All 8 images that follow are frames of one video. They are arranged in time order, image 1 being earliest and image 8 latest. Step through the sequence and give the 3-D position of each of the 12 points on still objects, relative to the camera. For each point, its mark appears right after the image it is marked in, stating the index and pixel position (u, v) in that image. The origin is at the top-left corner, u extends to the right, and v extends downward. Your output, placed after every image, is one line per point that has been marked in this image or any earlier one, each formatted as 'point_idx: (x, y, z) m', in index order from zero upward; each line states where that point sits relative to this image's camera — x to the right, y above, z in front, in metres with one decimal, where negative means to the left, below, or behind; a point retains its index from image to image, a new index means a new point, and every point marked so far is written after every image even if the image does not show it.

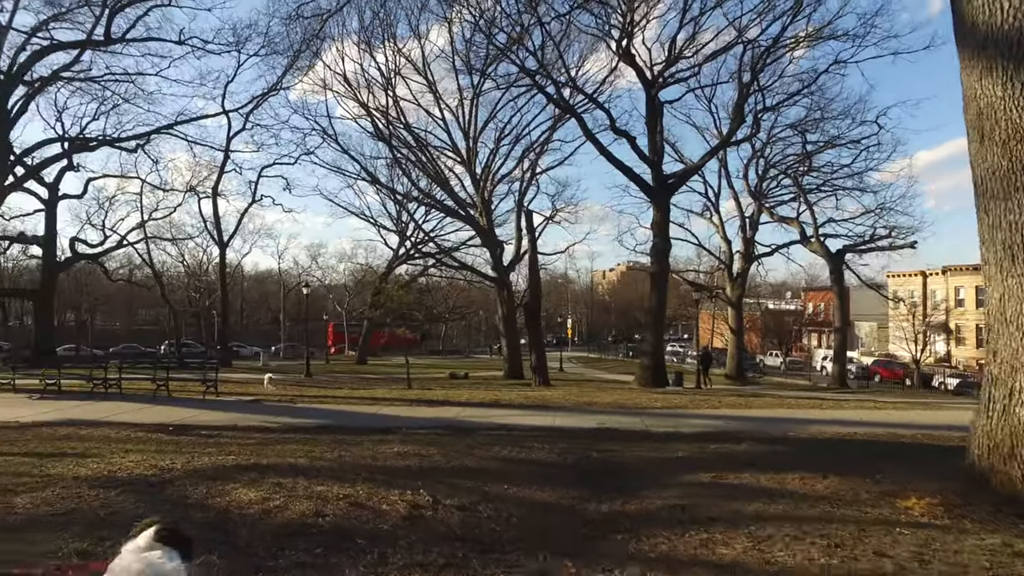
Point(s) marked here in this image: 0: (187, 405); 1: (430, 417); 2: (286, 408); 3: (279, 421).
0: (-7.0, -2.5, +17.3) m
1: (-1.5, -2.3, +14.2) m
2: (-4.7, -2.5, +16.9) m
3: (-4.1, -2.3, +14.1) m
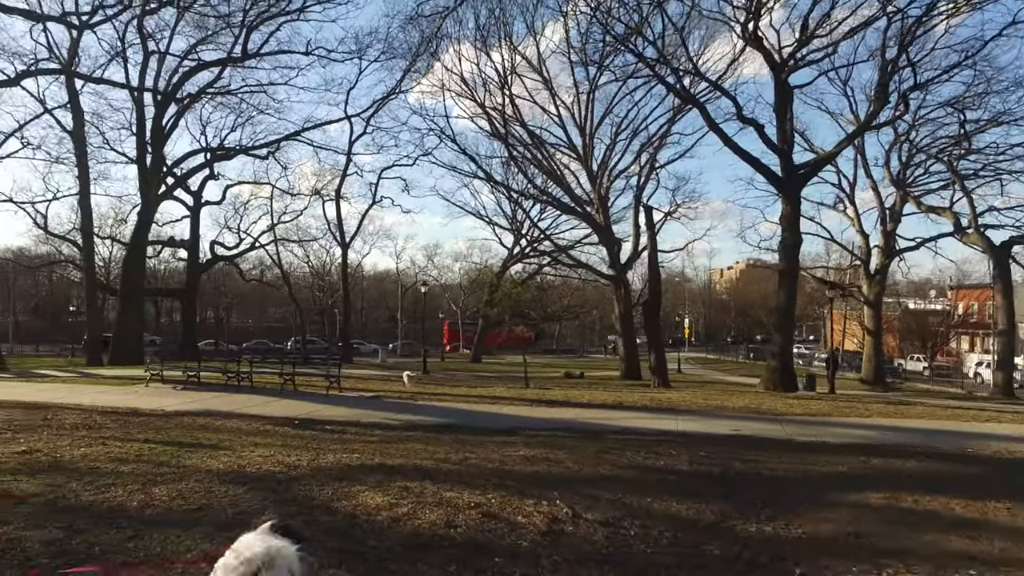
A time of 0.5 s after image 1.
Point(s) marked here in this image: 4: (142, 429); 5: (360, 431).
0: (-4.4, -2.4, +17.6) m
1: (+0.6, -2.3, +13.8) m
2: (-2.2, -2.4, +16.8) m
3: (-2.0, -2.3, +14.0) m
4: (-5.2, -2.0, +11.5) m
5: (-2.2, -2.1, +11.7) m
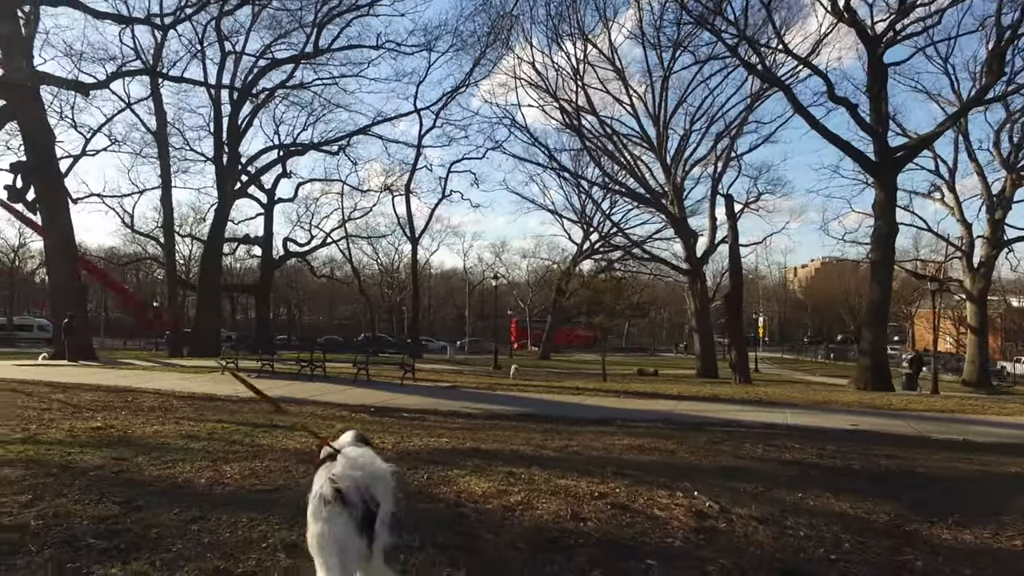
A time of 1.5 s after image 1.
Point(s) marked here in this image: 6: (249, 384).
0: (-2.6, -2.1, +17.0) m
1: (+2.0, -2.0, +12.8) m
2: (-0.5, -2.1, +16.0) m
3: (-0.5, -1.9, +13.2) m
4: (-4.0, -1.7, +11.0) m
5: (-1.0, -1.8, +10.9) m
6: (-5.6, -2.0, +17.3) m
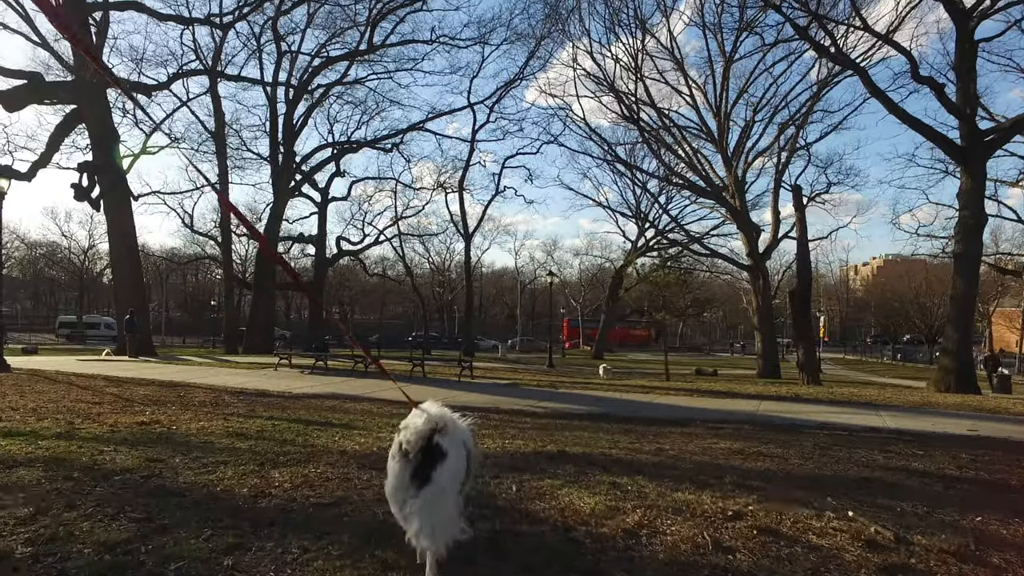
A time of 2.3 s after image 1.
0: (-1.4, -1.9, +16.3) m
1: (+3.0, -1.8, +11.8) m
2: (+0.7, -2.0, +15.2) m
3: (+0.5, -1.8, +12.4) m
4: (-3.1, -1.5, +10.3) m
5: (-0.1, -1.6, +10.1) m
6: (-4.3, -1.9, +16.8) m
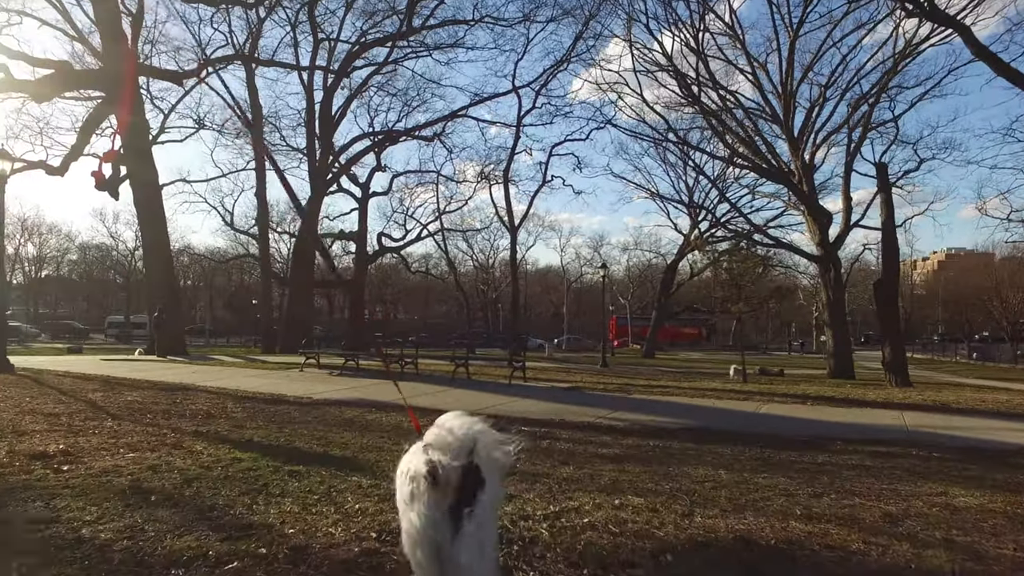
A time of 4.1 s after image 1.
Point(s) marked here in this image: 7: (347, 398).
0: (-0.3, -1.7, +13.7) m
1: (+3.8, -1.5, +8.9) m
2: (+1.7, -1.7, +12.5) m
3: (+1.3, -1.5, +9.7) m
4: (-2.3, -1.3, +7.8) m
5: (+0.6, -1.4, +7.4) m
6: (-3.3, -1.7, +14.3) m
7: (-2.3, -1.5, +11.3) m
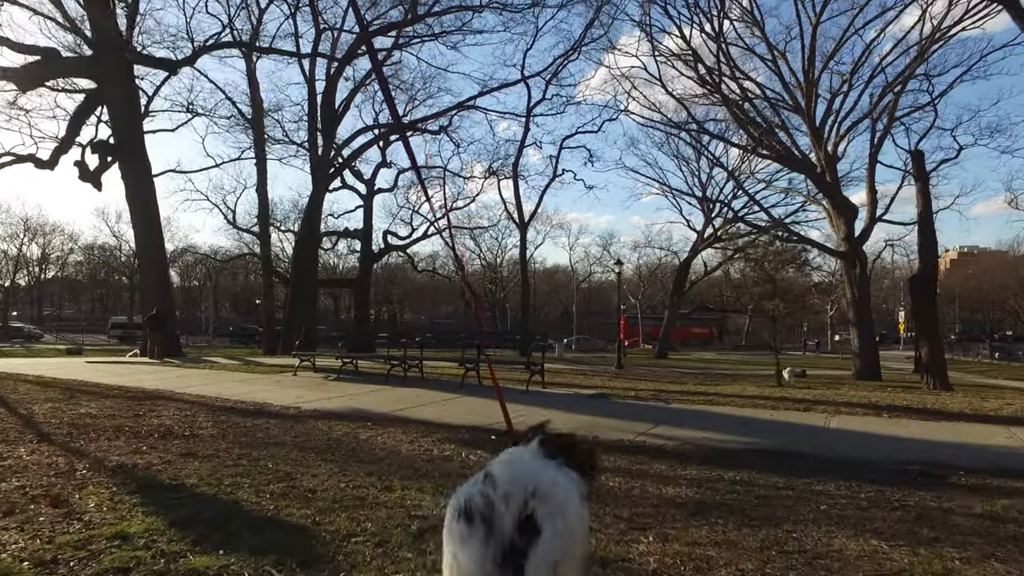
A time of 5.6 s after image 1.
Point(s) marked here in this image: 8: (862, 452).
0: (-0.1, -1.6, +11.9) m
1: (+4.0, -1.4, +7.2) m
2: (+1.9, -1.6, +10.7) m
3: (+1.5, -1.4, +7.9) m
4: (-2.1, -1.2, +6.1) m
5: (+0.8, -1.3, +5.7) m
6: (-3.0, -1.6, +12.6) m
7: (-2.1, -1.5, +9.6) m
8: (+3.4, -1.4, +7.6) m
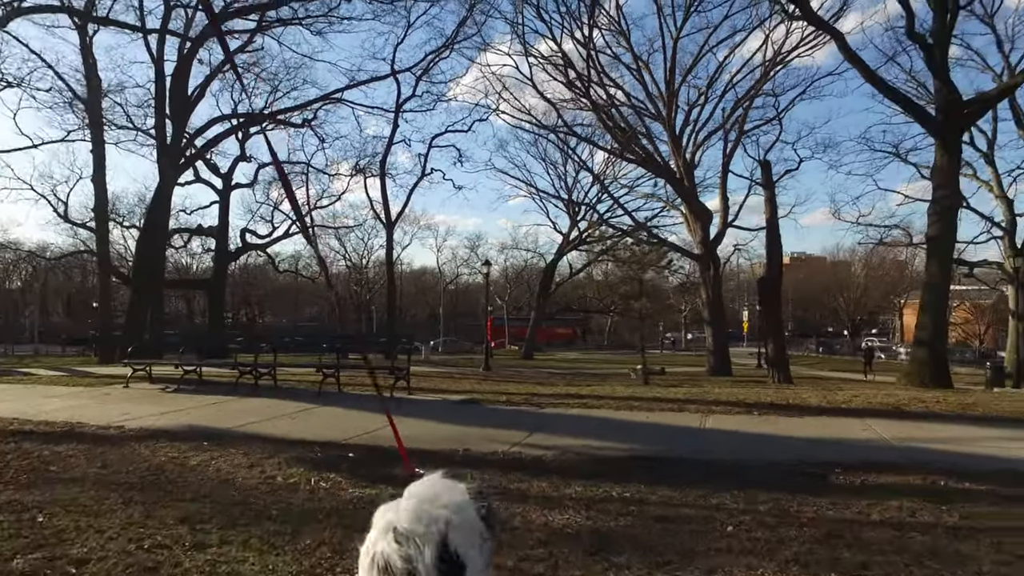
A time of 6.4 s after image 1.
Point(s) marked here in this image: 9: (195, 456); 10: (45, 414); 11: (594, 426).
0: (-1.9, -1.6, +11.0) m
1: (+2.9, -1.4, +7.0) m
2: (+0.2, -1.6, +10.1) m
3: (+0.3, -1.4, +7.3) m
4: (-3.0, -1.2, +4.9) m
5: (0.0, -1.2, +5.0) m
6: (-4.9, -1.6, +11.2) m
7: (-3.5, -1.4, +8.3) m
8: (+2.2, -1.4, +7.2) m
9: (-2.4, -1.3, +6.0) m
10: (-5.7, -1.6, +9.9) m
11: (+1.0, -1.5, +8.7) m
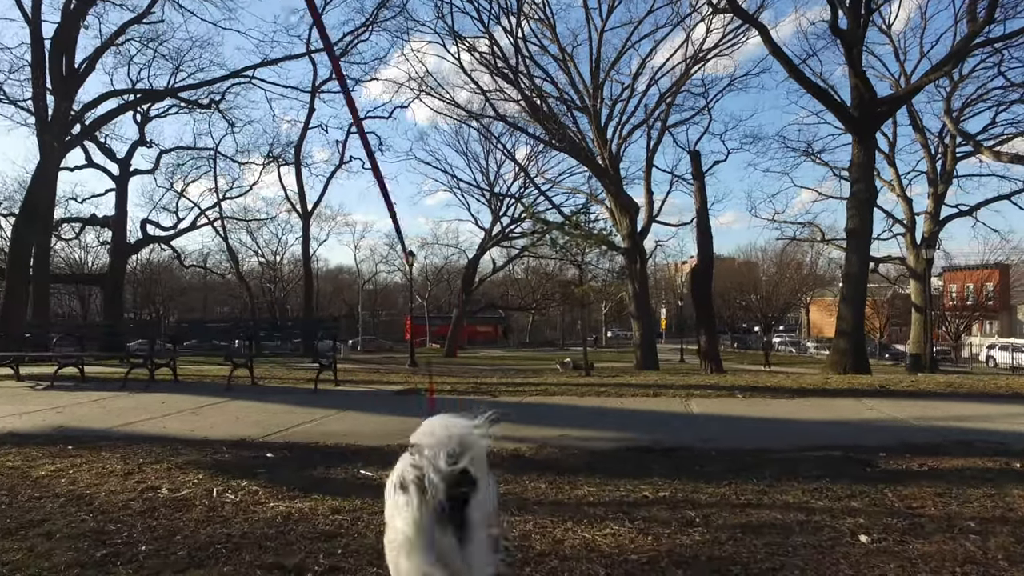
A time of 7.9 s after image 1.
0: (-2.5, -1.2, +9.3) m
1: (+2.7, -1.0, +5.7) m
2: (-0.3, -1.2, +8.6) m
3: (+0.1, -1.1, +5.8) m
4: (-3.0, -0.9, +3.1) m
5: (0.0, -0.9, +3.5) m
6: (-5.5, -1.3, +9.2) m
7: (-3.9, -1.1, +6.4) m
8: (+2.0, -1.0, +6.0) m
9: (-2.5, -0.9, +4.3) m
10: (-6.2, -1.2, +7.8) m
11: (+0.7, -1.1, +7.3) m
